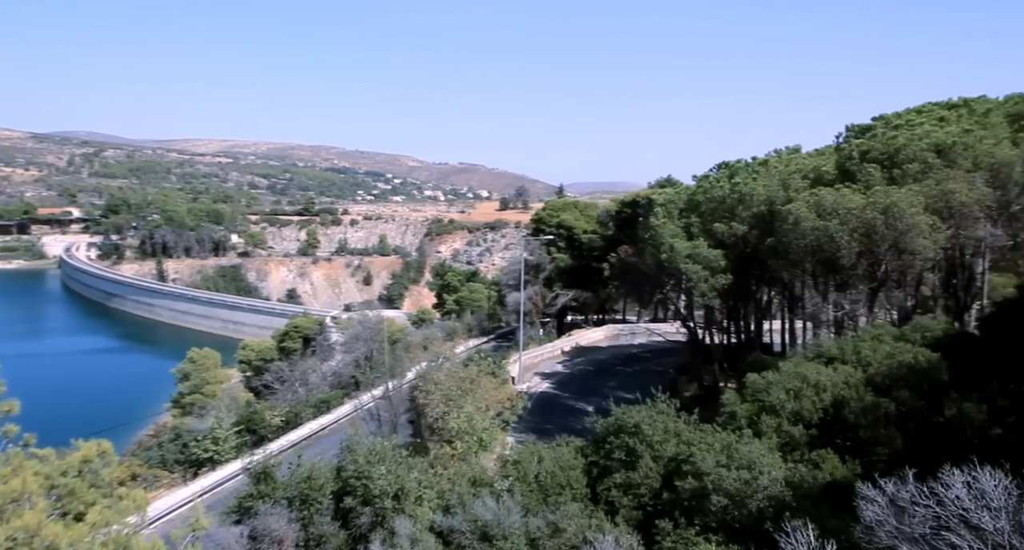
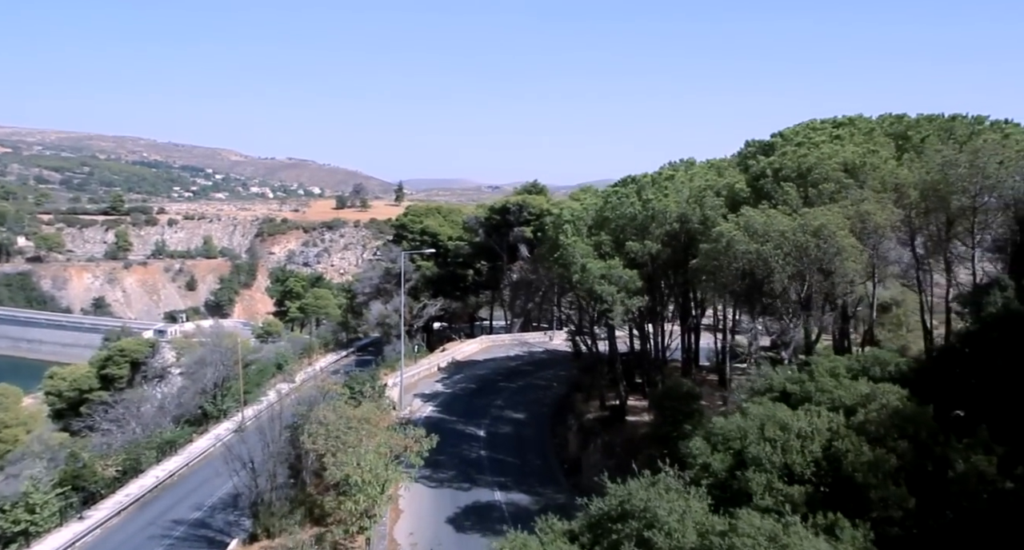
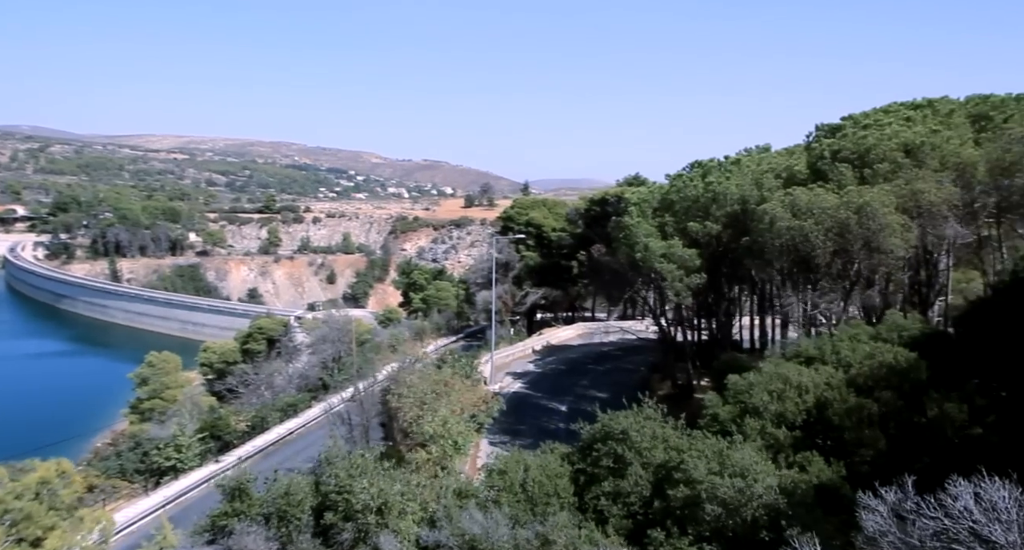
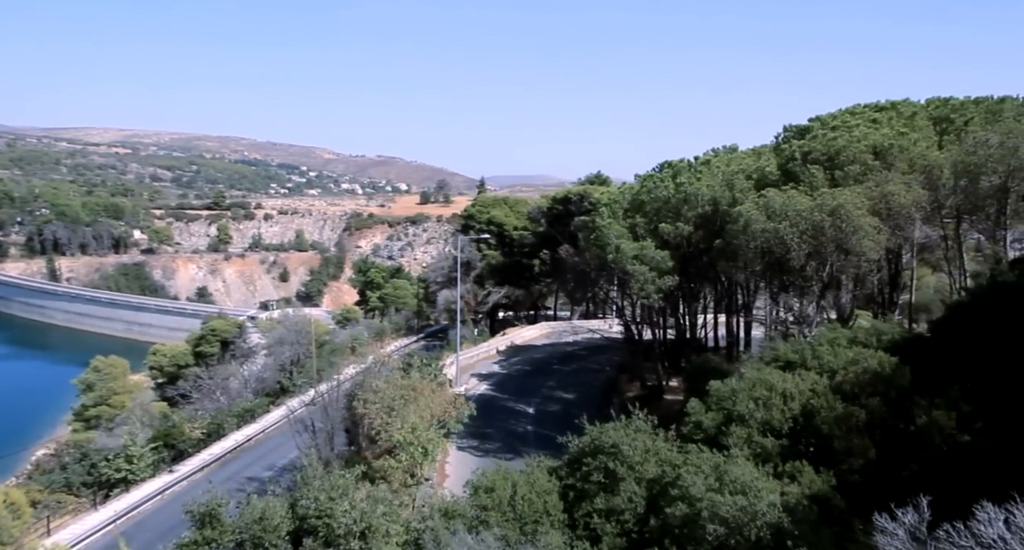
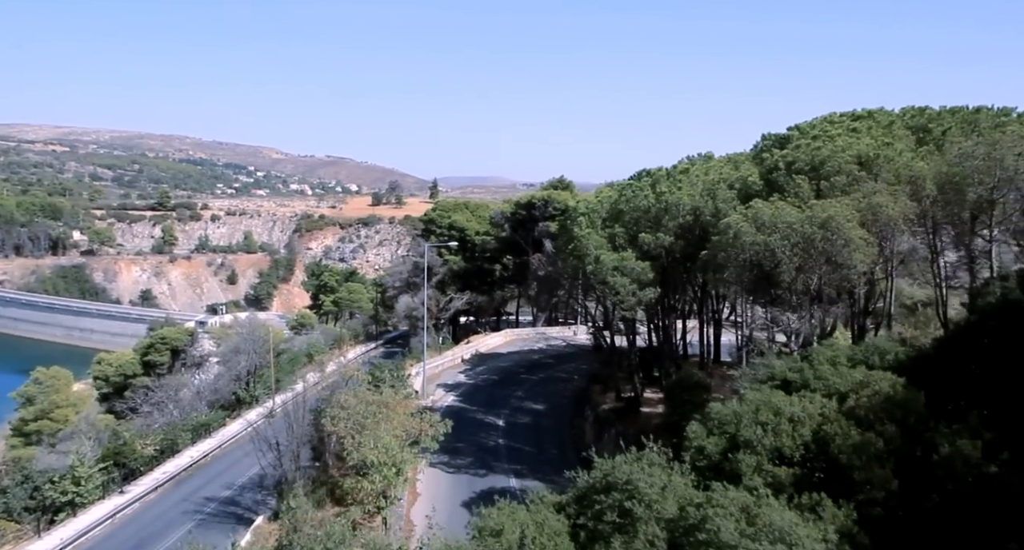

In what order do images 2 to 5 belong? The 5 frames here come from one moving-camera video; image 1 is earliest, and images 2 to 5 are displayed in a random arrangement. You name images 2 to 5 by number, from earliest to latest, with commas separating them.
3, 4, 5, 2
